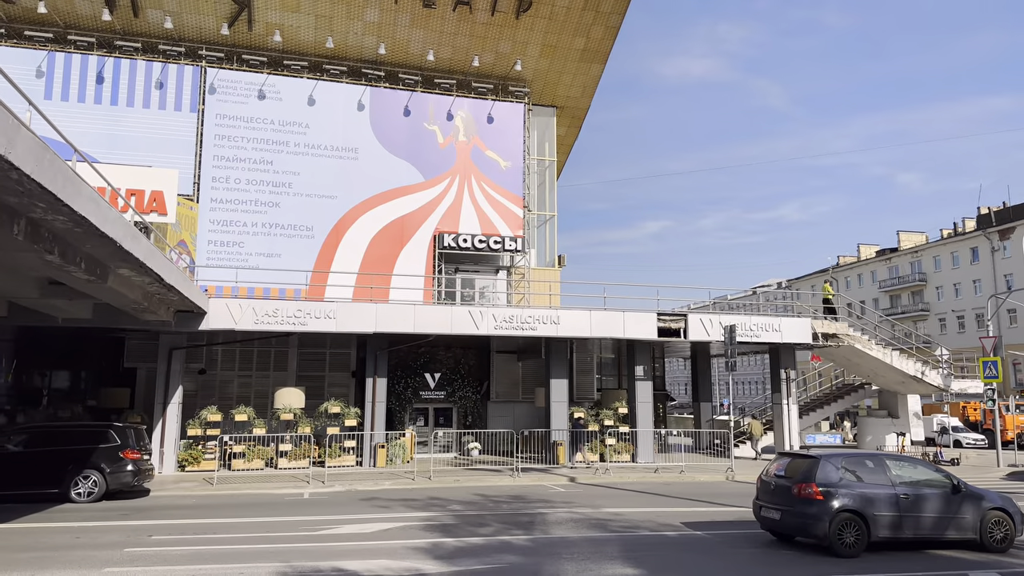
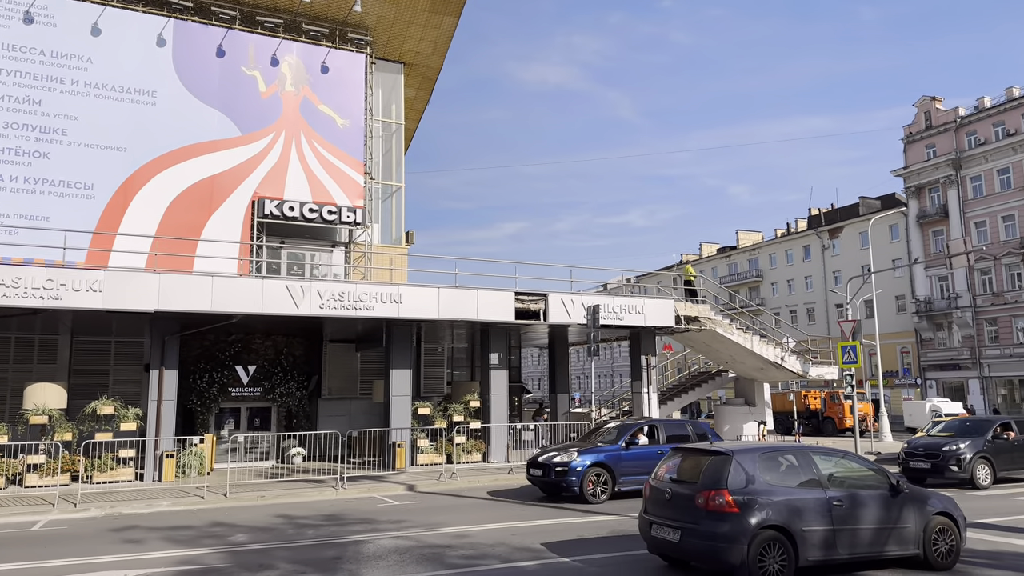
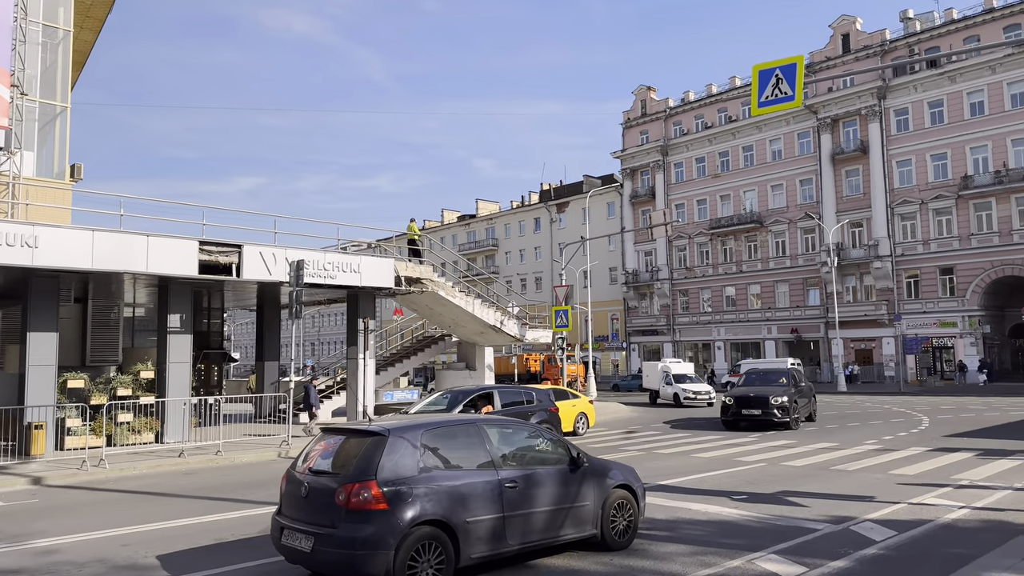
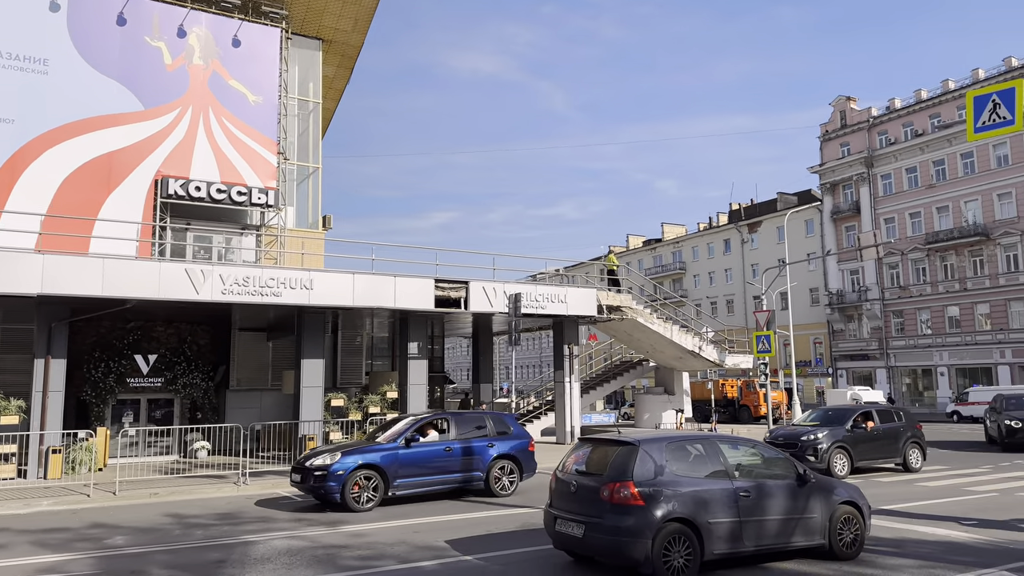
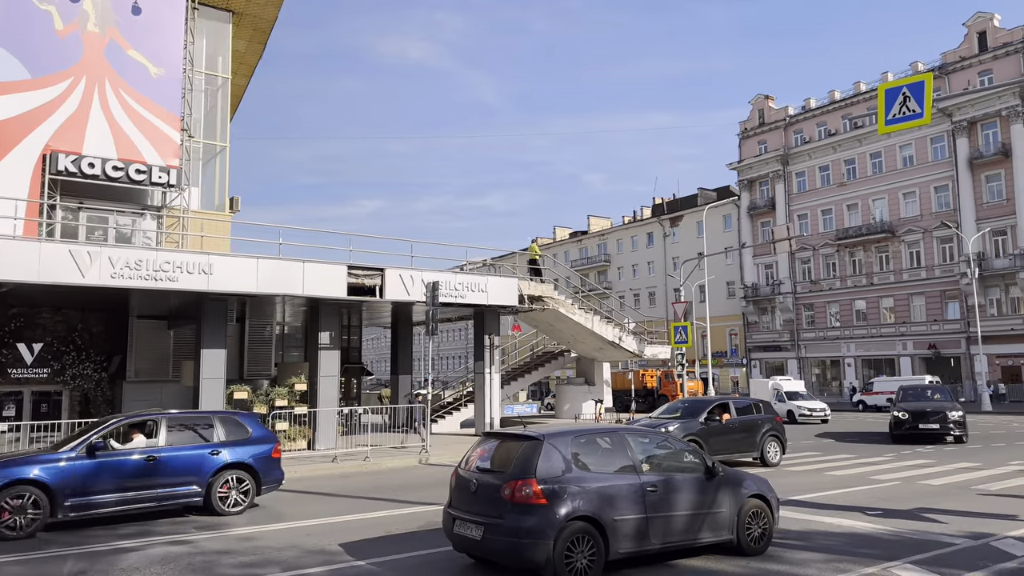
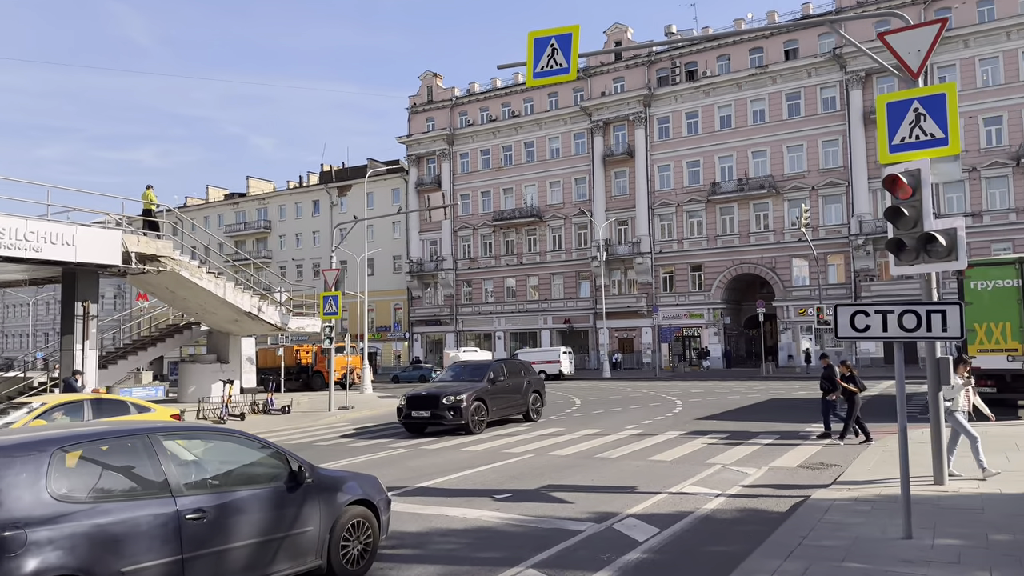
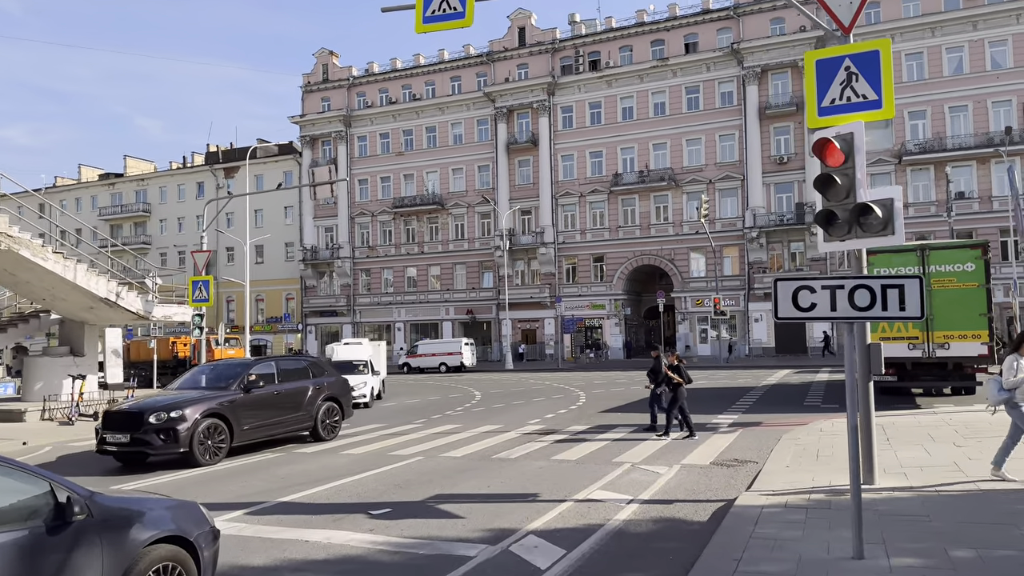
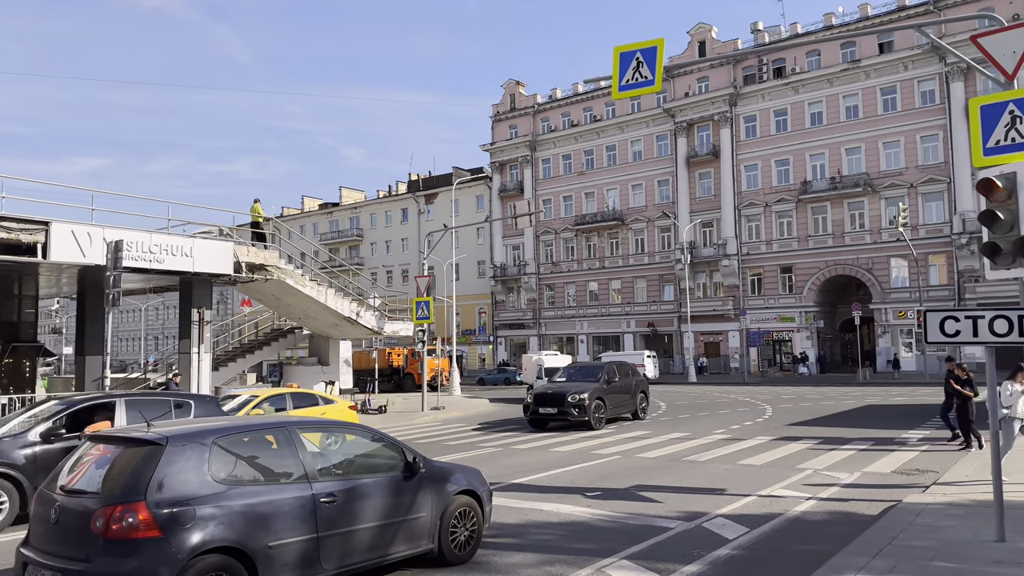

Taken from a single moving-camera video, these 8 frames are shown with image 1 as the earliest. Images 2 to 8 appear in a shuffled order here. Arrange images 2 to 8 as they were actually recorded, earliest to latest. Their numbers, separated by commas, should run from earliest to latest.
2, 4, 5, 3, 8, 6, 7
